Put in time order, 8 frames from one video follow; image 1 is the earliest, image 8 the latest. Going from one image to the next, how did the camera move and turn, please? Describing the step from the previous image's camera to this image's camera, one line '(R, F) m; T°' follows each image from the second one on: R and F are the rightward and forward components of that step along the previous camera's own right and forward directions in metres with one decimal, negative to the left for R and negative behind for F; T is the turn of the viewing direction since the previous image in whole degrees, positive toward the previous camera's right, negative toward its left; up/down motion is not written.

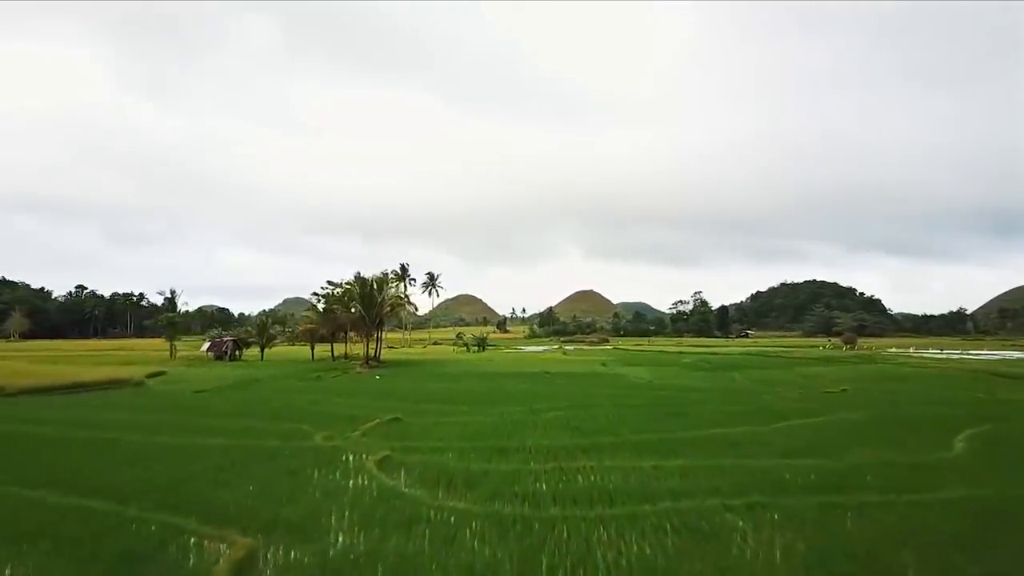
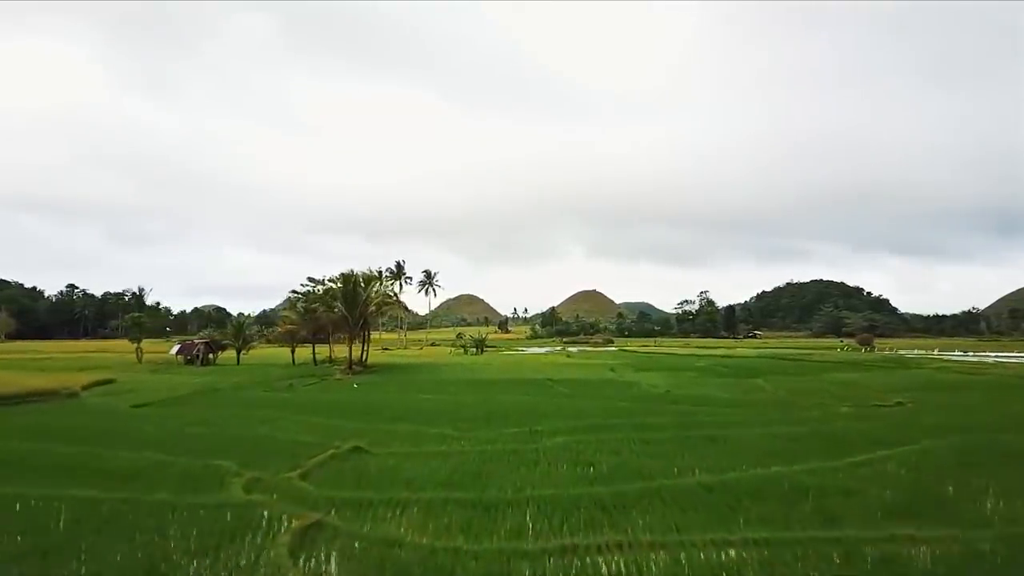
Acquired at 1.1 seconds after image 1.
(+0.2, +5.0) m; 0°
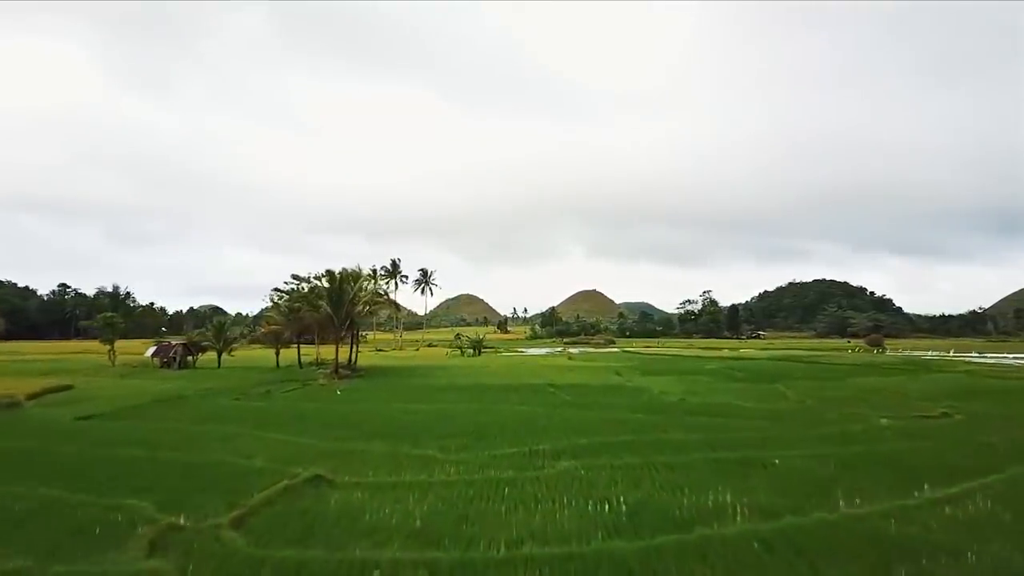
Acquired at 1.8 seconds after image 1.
(+0.1, +3.2) m; 0°
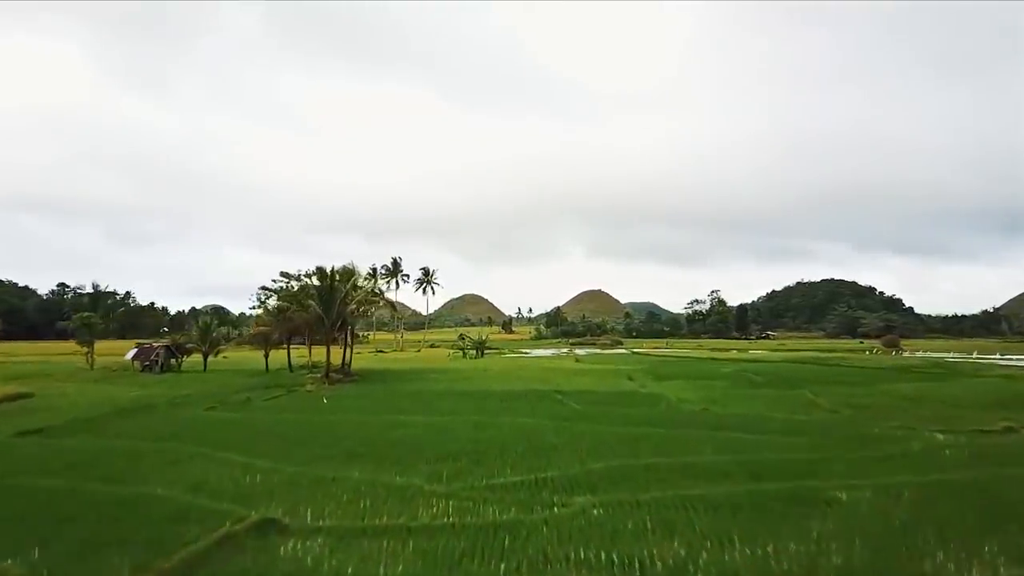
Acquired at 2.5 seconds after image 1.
(0.0, +3.0) m; 0°
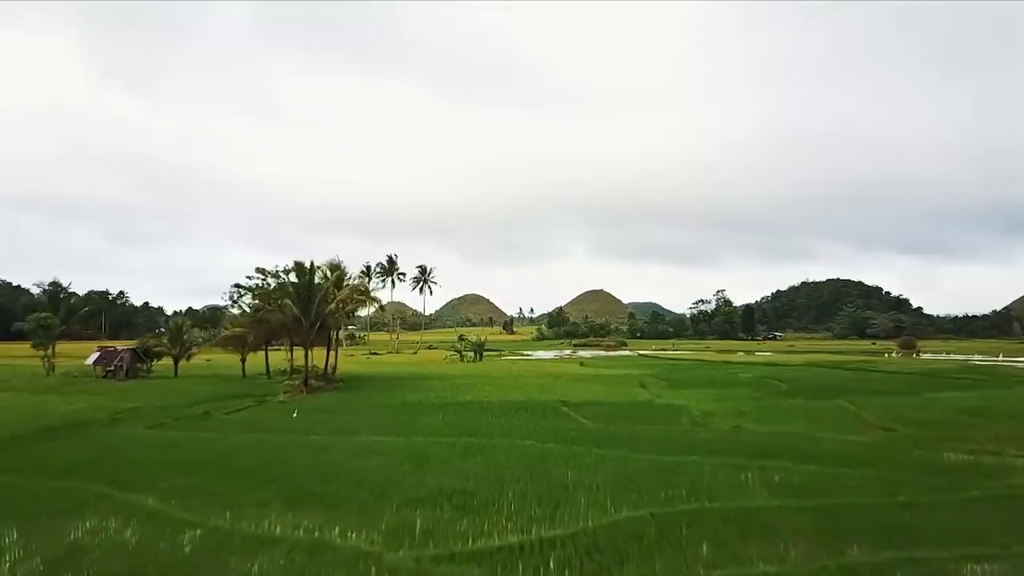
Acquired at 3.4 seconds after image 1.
(+0.1, +4.1) m; 0°
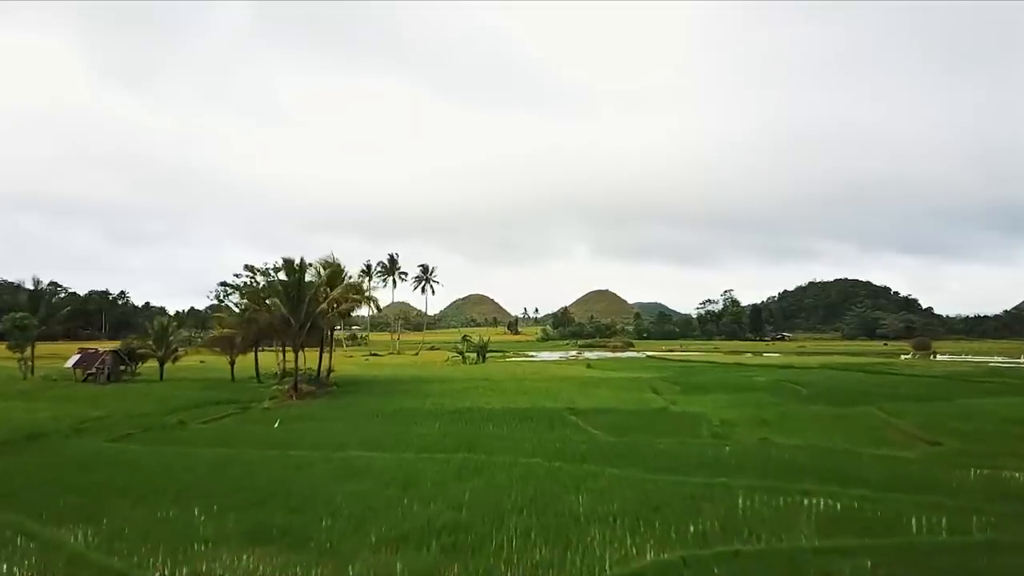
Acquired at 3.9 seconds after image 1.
(0.0, +2.3) m; 0°
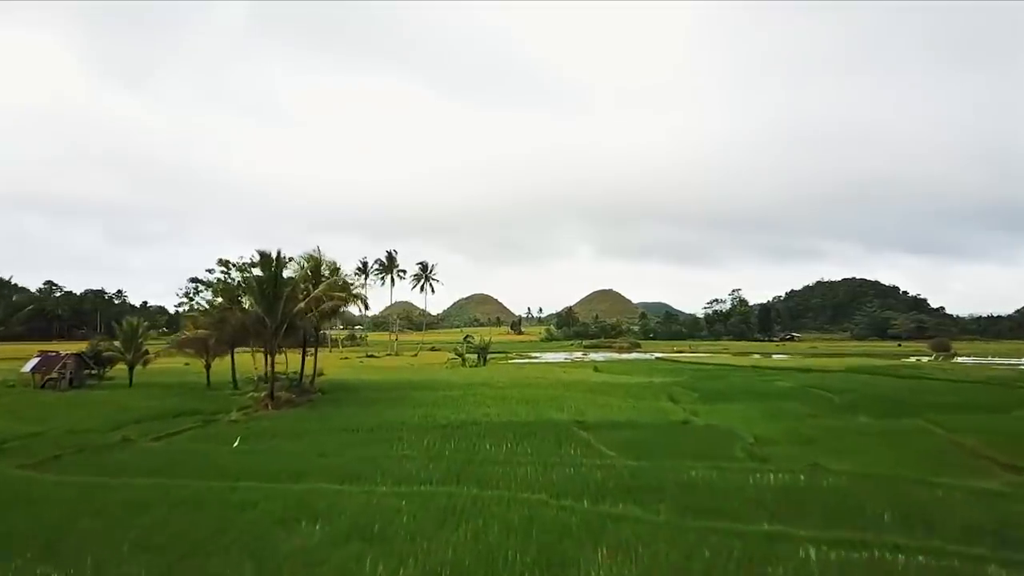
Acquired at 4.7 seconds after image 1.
(+0.1, +3.6) m; 0°
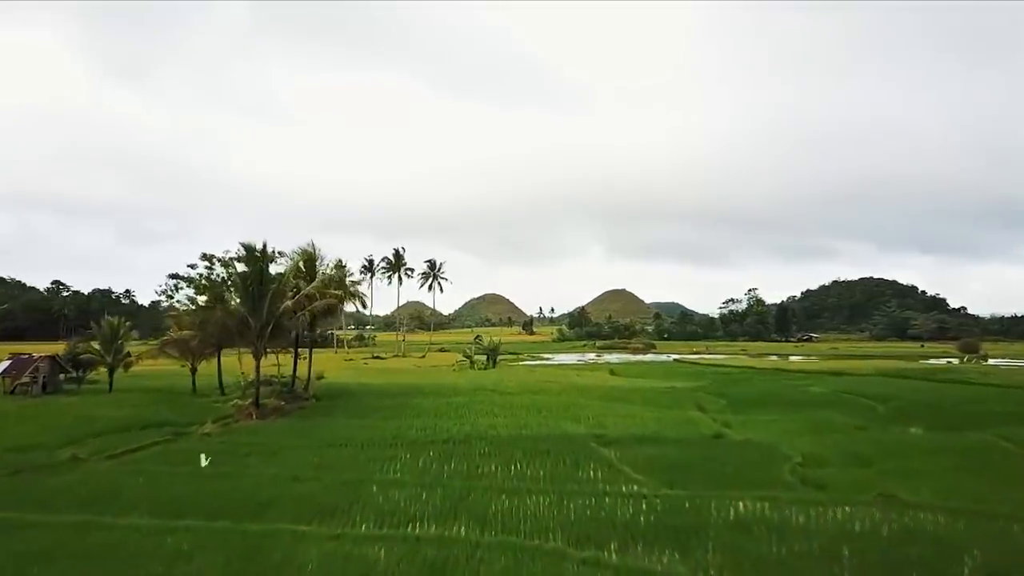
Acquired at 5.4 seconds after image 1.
(+0.1, +3.0) m; -1°
